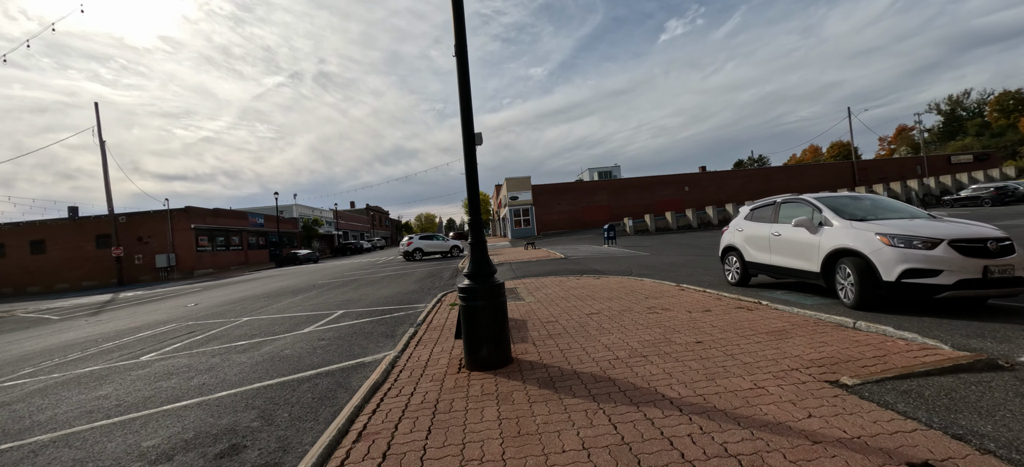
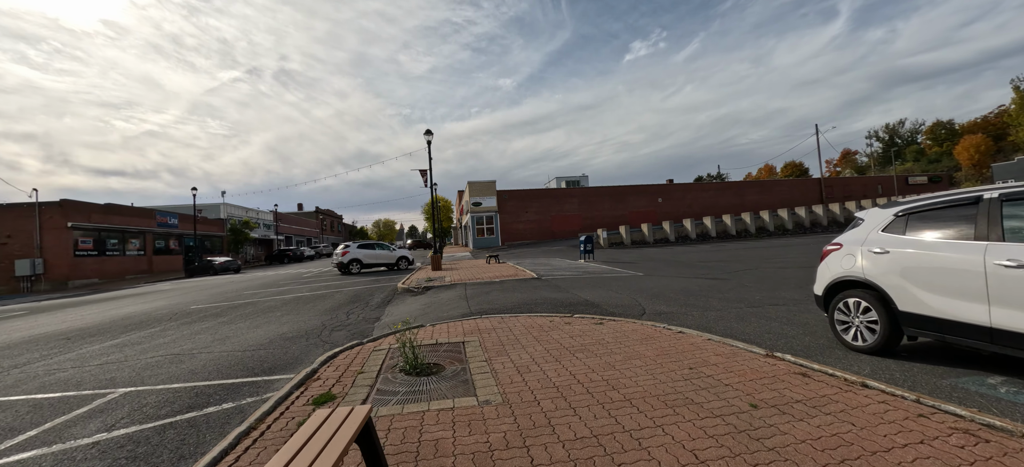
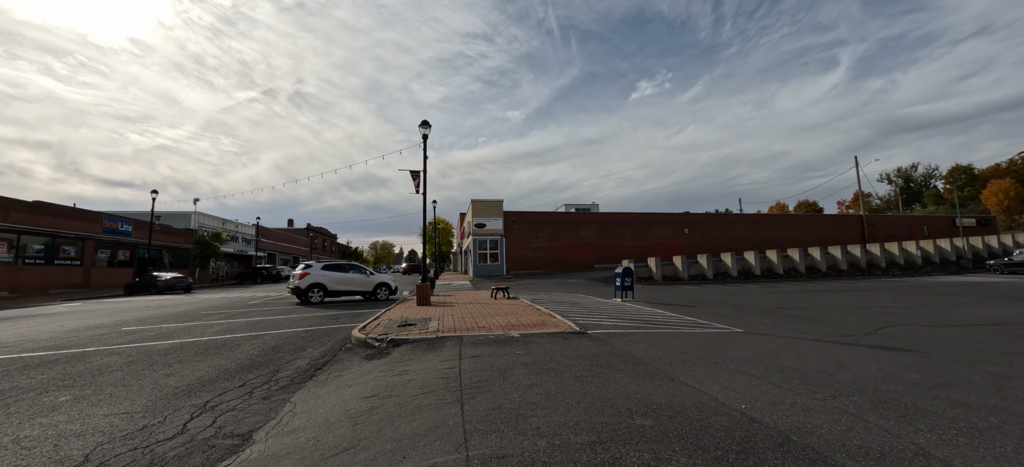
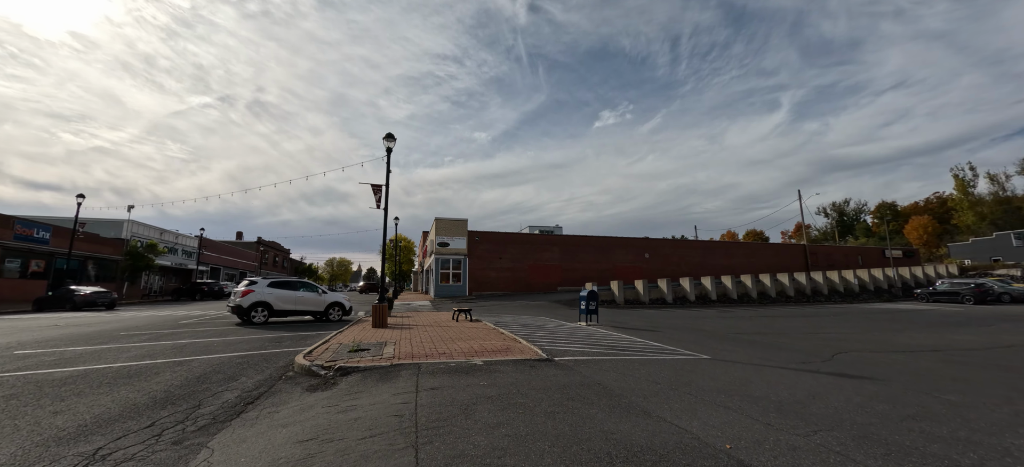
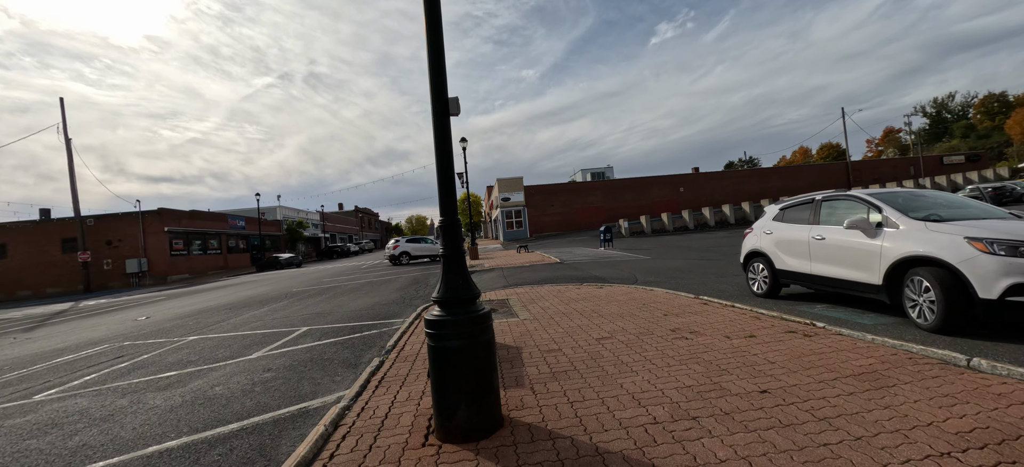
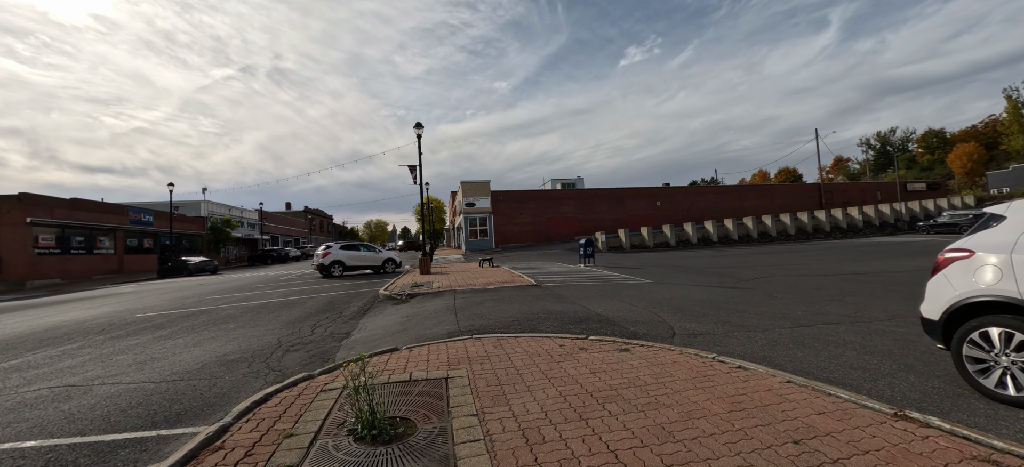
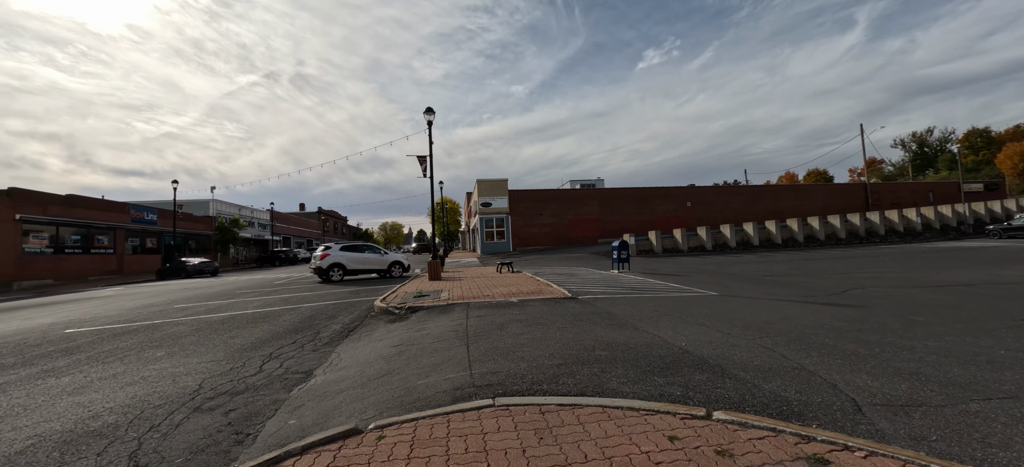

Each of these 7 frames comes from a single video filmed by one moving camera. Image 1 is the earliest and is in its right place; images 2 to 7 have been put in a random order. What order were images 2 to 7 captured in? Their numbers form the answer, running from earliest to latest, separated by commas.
5, 2, 6, 7, 3, 4
